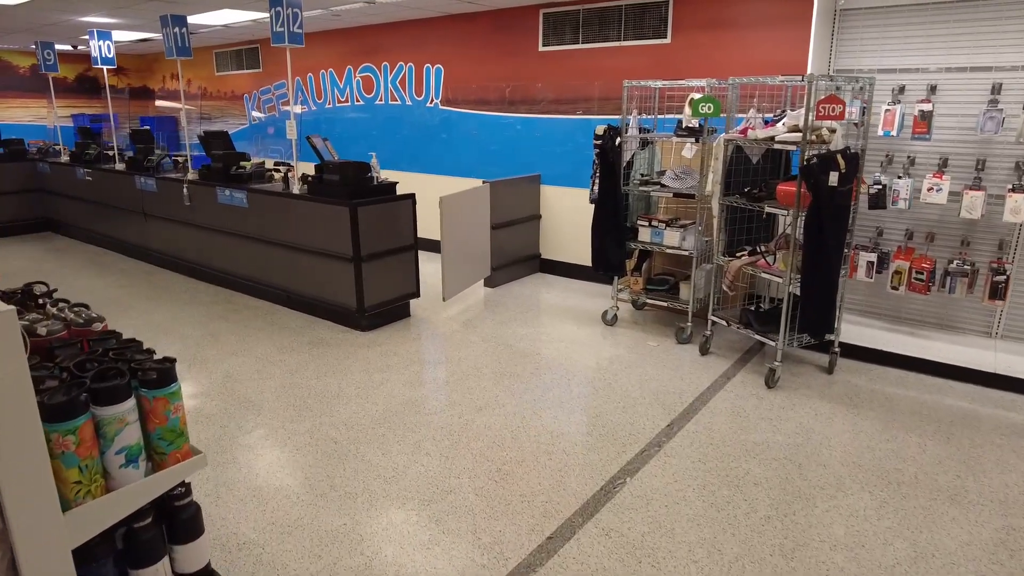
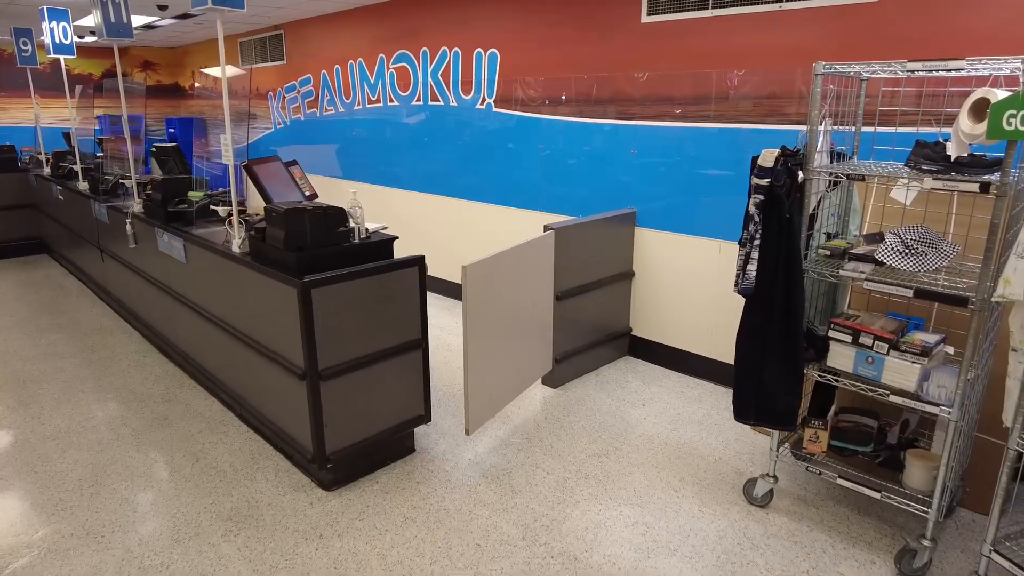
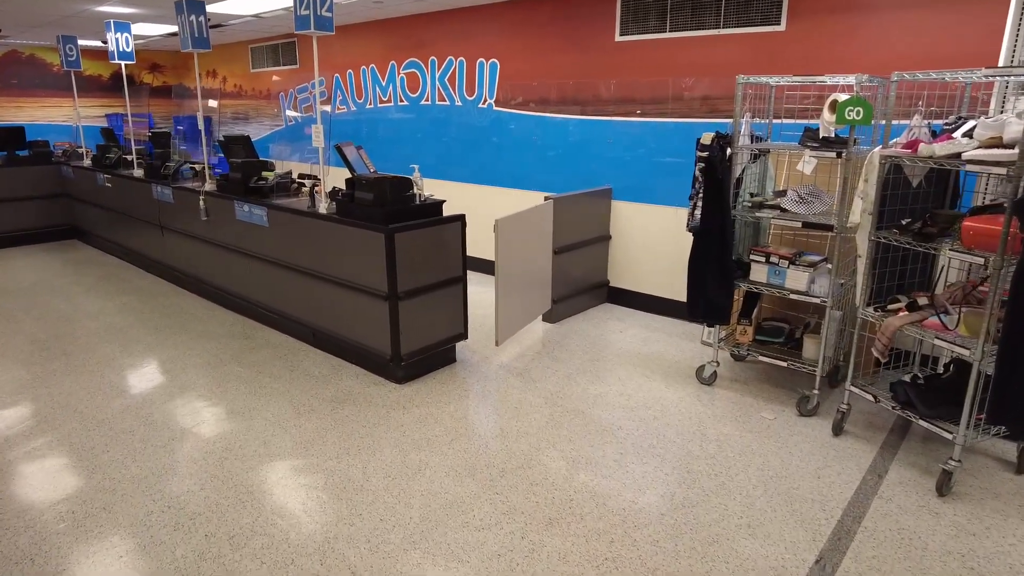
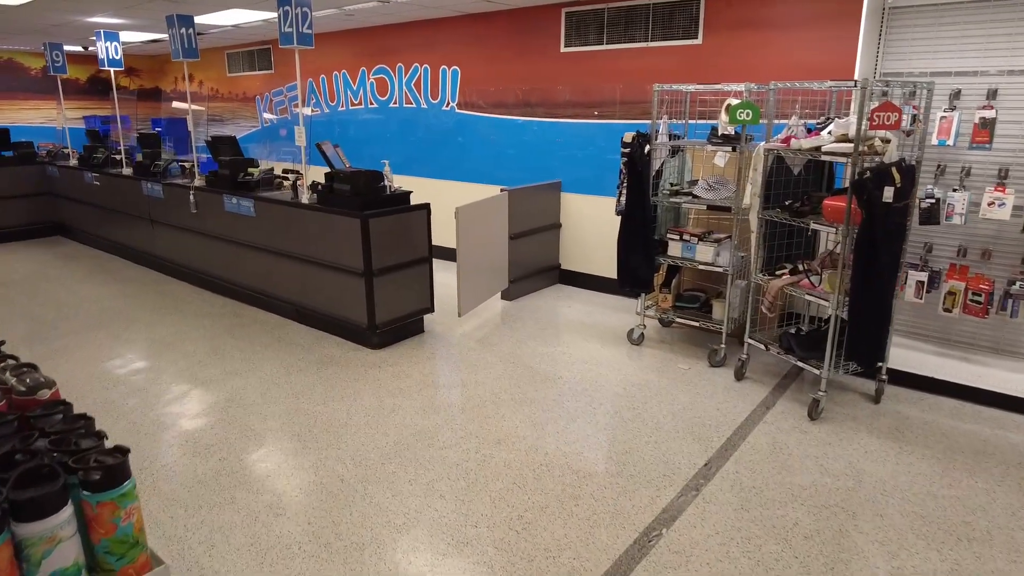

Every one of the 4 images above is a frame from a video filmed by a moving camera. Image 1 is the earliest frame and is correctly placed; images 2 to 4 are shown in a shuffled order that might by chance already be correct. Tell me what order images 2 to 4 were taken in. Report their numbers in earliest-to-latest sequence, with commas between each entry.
4, 3, 2
